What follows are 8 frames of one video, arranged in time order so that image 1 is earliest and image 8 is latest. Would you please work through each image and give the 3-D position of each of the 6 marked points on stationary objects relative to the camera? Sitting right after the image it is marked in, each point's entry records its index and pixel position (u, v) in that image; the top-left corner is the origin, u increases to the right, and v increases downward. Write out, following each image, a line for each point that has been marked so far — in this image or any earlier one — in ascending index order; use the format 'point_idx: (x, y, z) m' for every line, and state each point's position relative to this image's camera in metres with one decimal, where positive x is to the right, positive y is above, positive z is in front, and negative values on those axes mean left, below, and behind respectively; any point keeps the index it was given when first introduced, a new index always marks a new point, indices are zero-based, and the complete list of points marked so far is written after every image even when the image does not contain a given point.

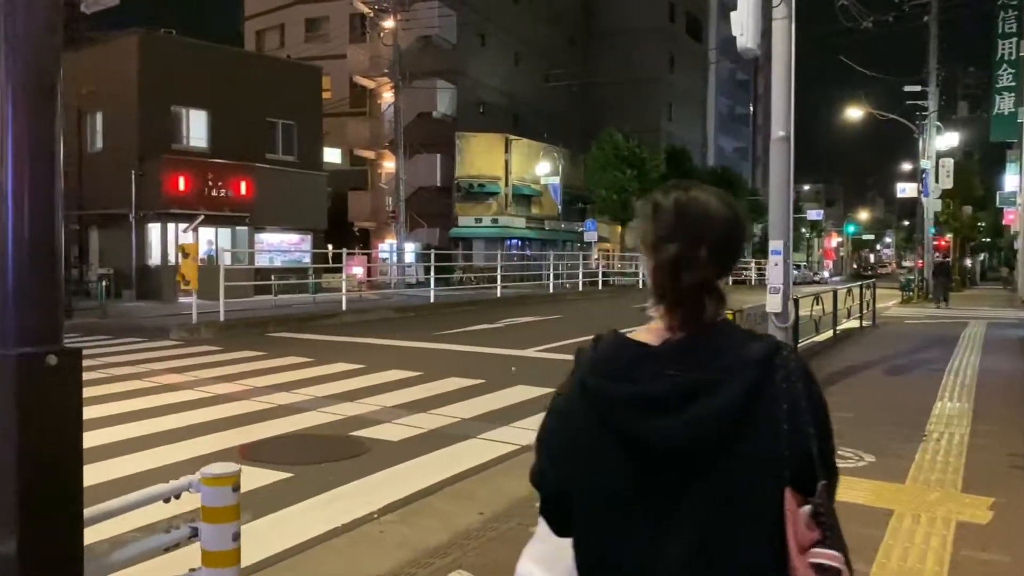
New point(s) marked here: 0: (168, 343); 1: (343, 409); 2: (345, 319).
0: (-5.5, -0.9, +13.7) m
1: (-1.7, -1.2, +8.5) m
2: (-3.4, -0.6, +17.6) m
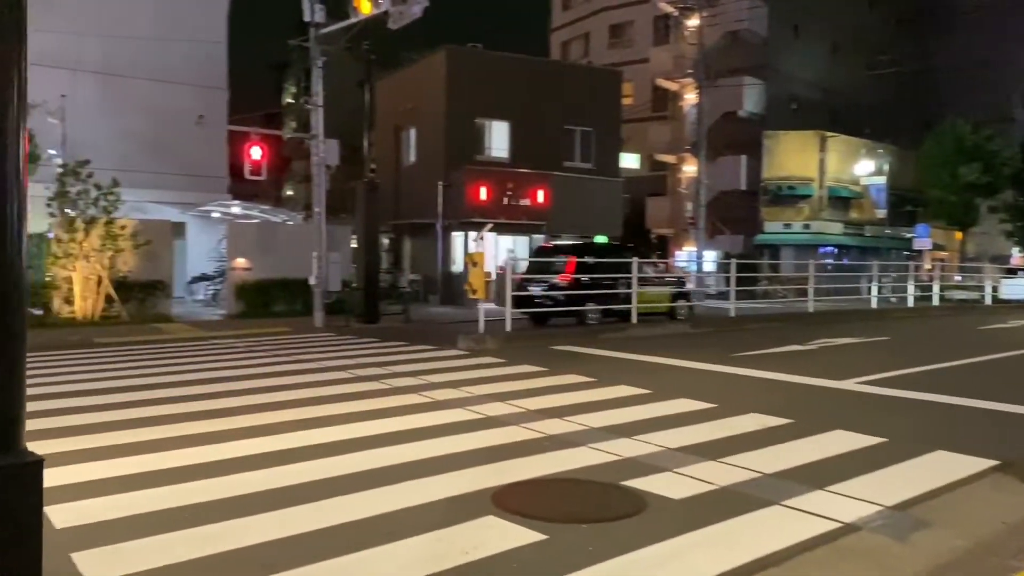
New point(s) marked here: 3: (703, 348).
0: (-0.9, -1.0, +13.5) m
1: (+0.9, -1.4, +7.4) m
2: (+2.3, -0.9, +16.6) m
3: (+3.2, -1.0, +14.5) m
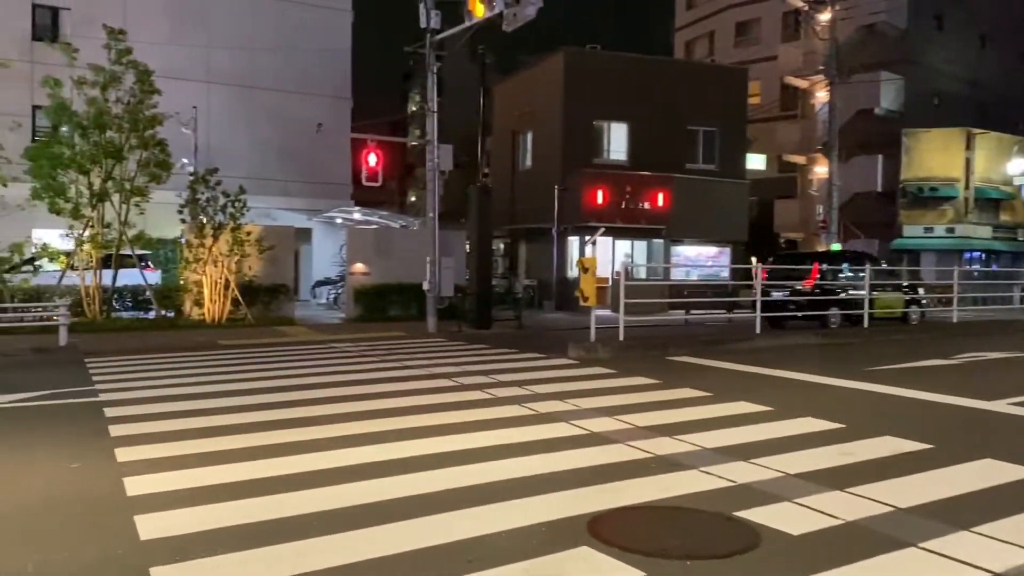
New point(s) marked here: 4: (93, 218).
0: (+0.8, -1.1, +13.1) m
1: (+1.7, -1.4, +6.8) m
2: (+4.4, -1.0, +15.7) m
3: (+5.0, -1.1, +13.5) m
4: (-9.3, +1.6, +19.1) m
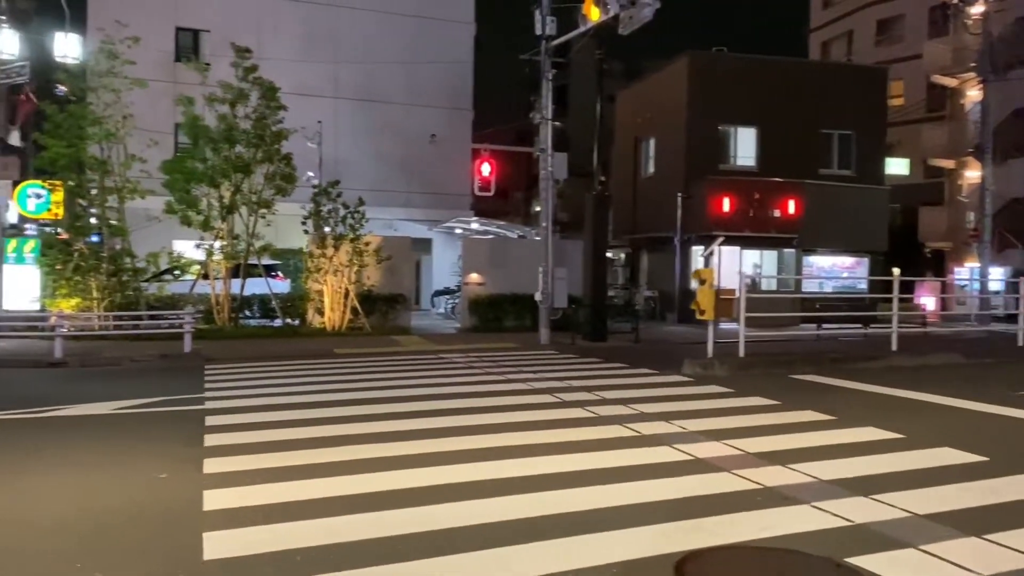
0: (+2.4, -1.3, +12.5) m
1: (+2.4, -1.5, +6.0) m
2: (+6.4, -1.2, +14.4) m
3: (+6.6, -1.3, +12.3) m
4: (-6.7, +1.4, +19.9) m
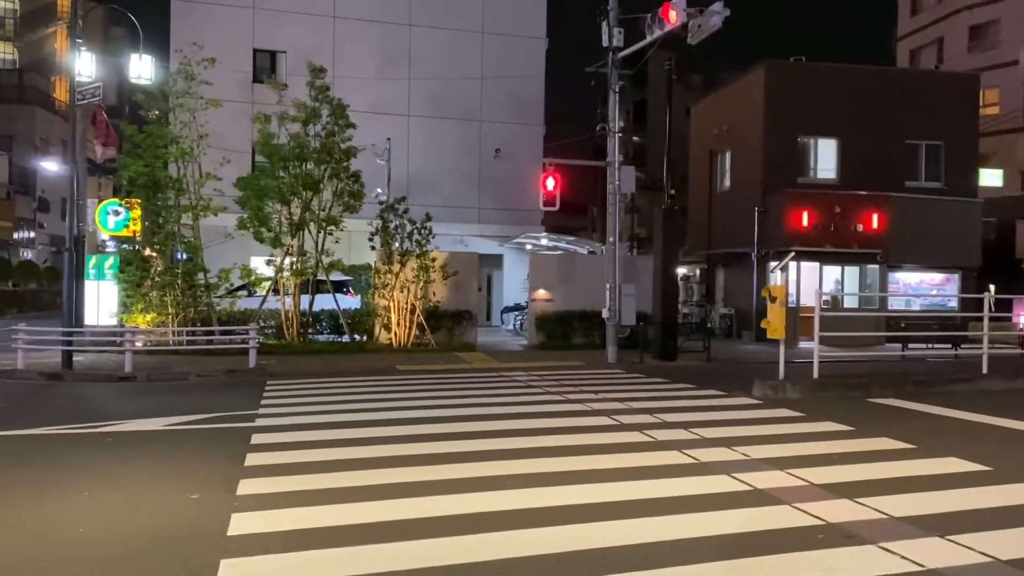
0: (+3.2, -1.5, +11.9) m
1: (+2.6, -1.7, +5.4) m
2: (+7.3, -1.5, +13.5) m
3: (+7.4, -1.6, +11.3) m
4: (-5.1, +1.0, +20.1) m
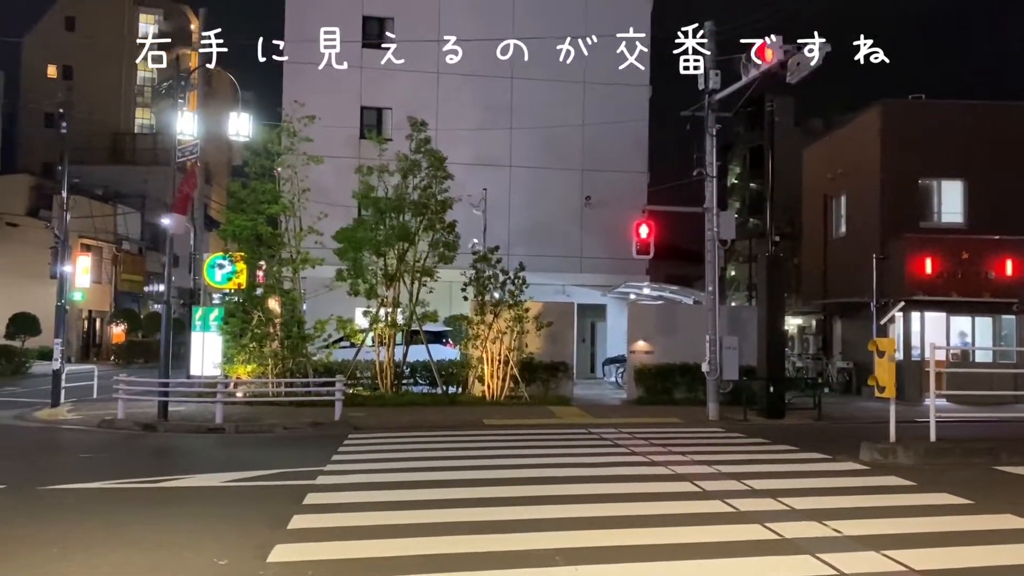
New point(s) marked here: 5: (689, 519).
0: (+4.2, -2.2, +10.8) m
1: (+2.8, -2.0, +4.5) m
2: (+8.5, -2.2, +11.8) m
3: (+8.3, -2.2, +9.6) m
4: (-2.9, -0.2, +20.2) m
5: (+1.6, -2.1, +7.7) m
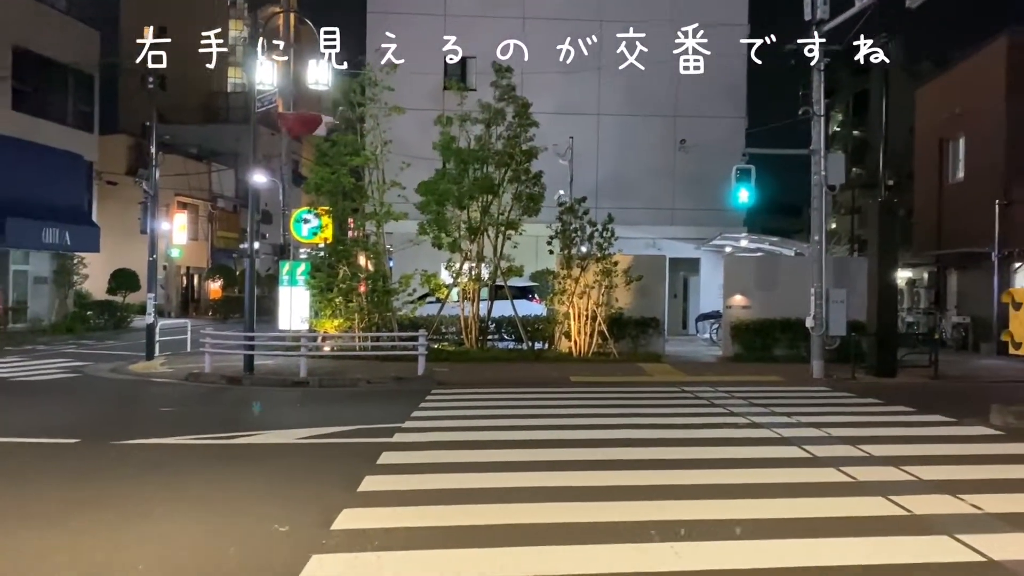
0: (+5.2, -1.6, +9.6) m
1: (+3.1, -1.7, +3.5) m
2: (+9.6, -1.6, +10.2) m
3: (+9.2, -1.6, +8.1) m
4: (-0.9, +0.9, +19.7) m
5: (+2.3, -1.6, +6.8) m
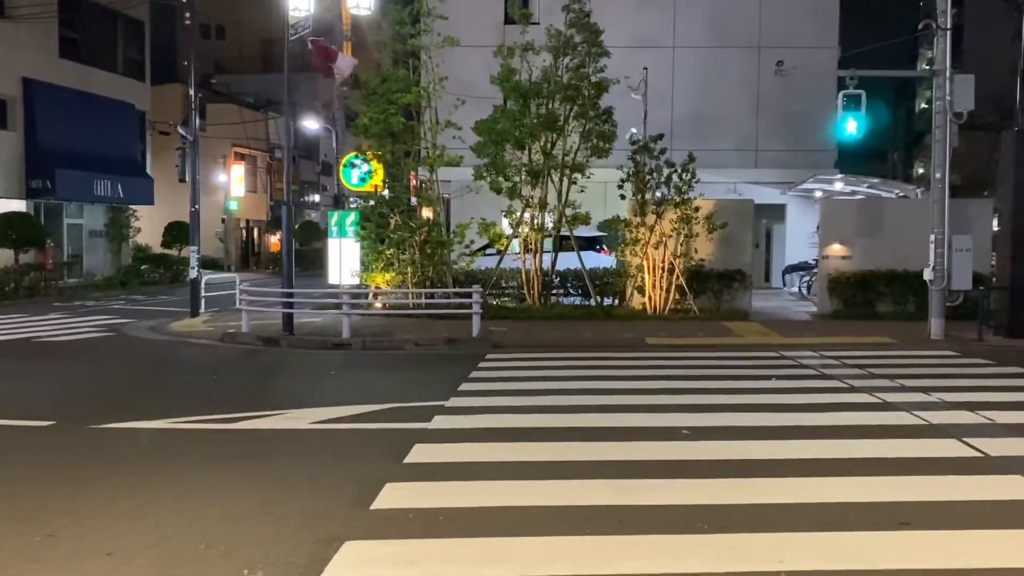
0: (+5.8, -1.1, +7.5) m
1: (+3.3, -1.5, +1.6) m
2: (+10.2, -1.0, +7.7) m
3: (+9.6, -1.2, +5.6) m
4: (+0.5, +1.9, +17.8) m
5: (+2.7, -1.3, +4.9) m
